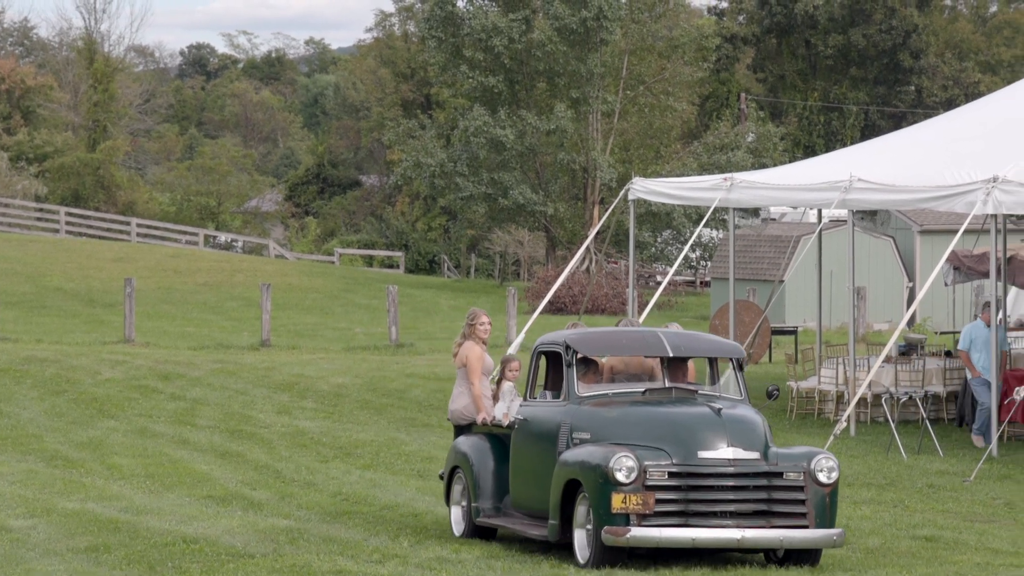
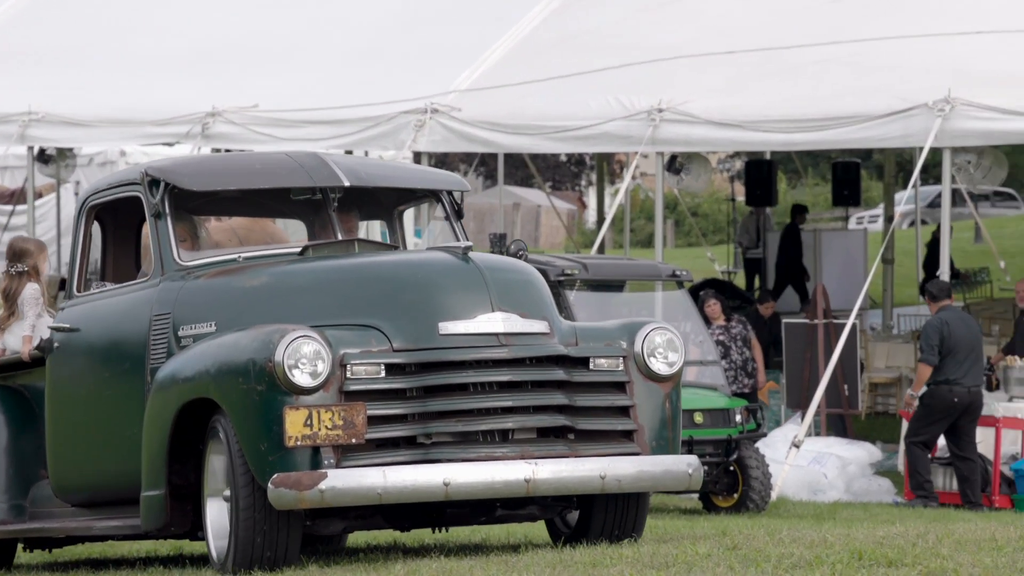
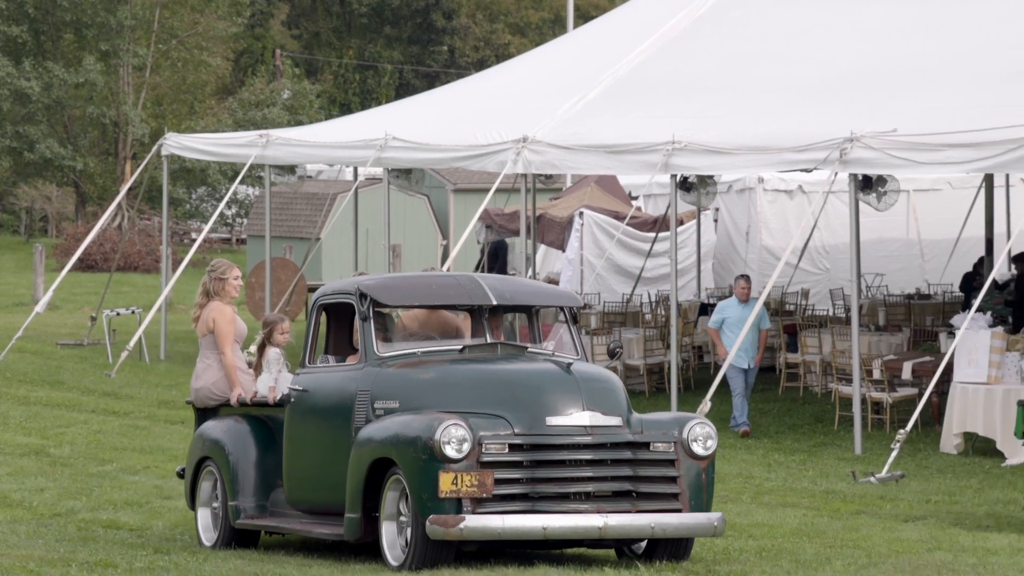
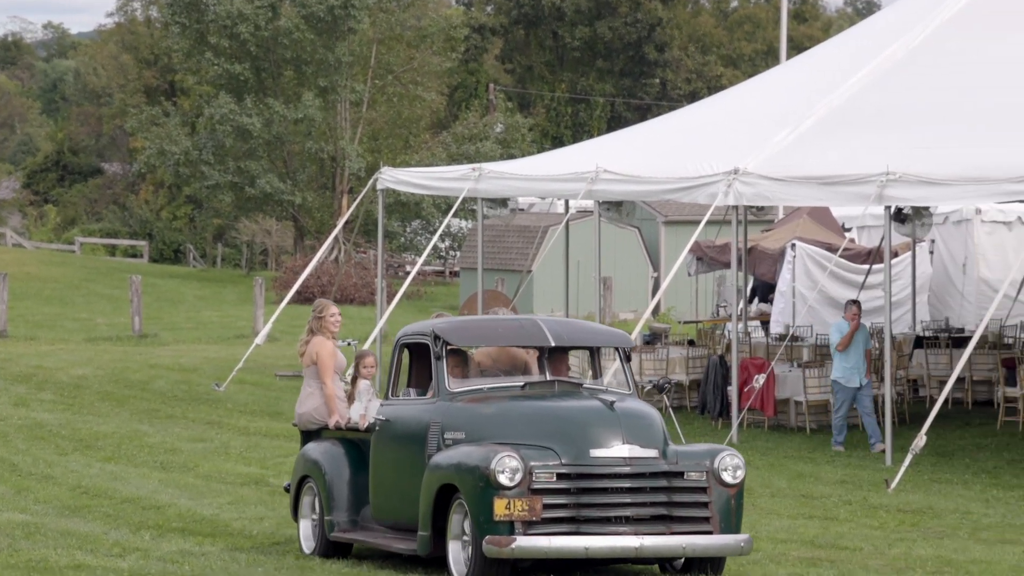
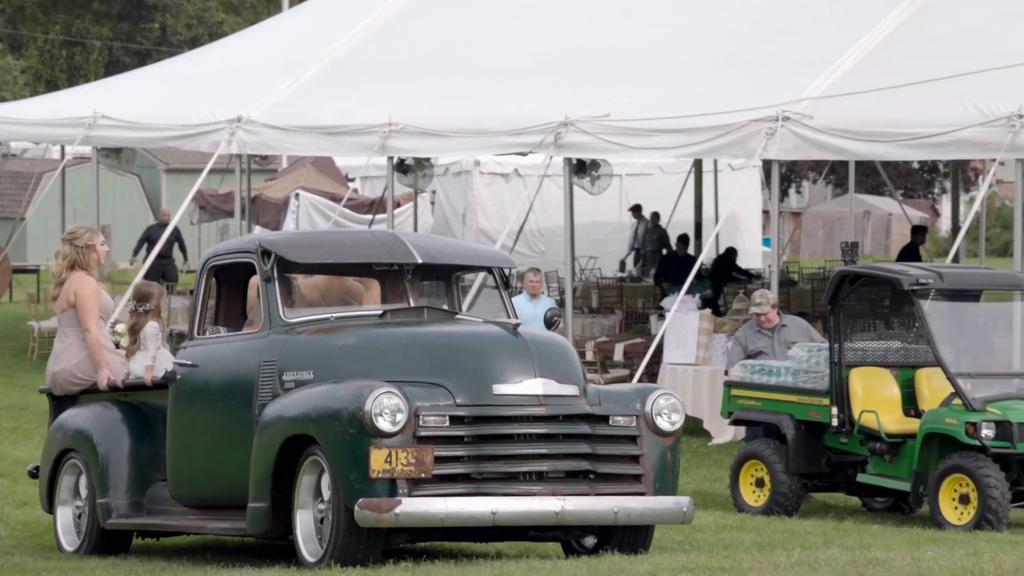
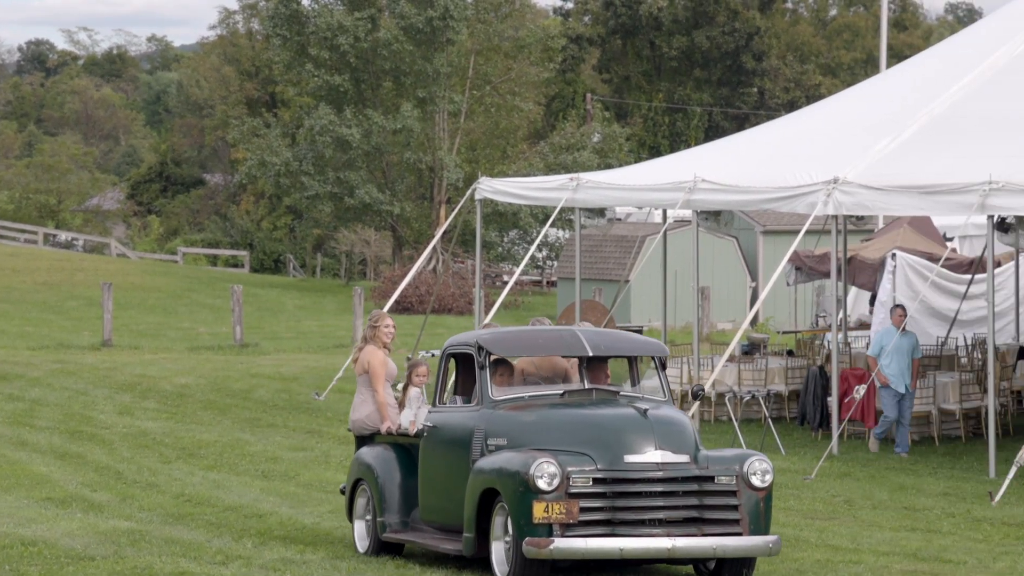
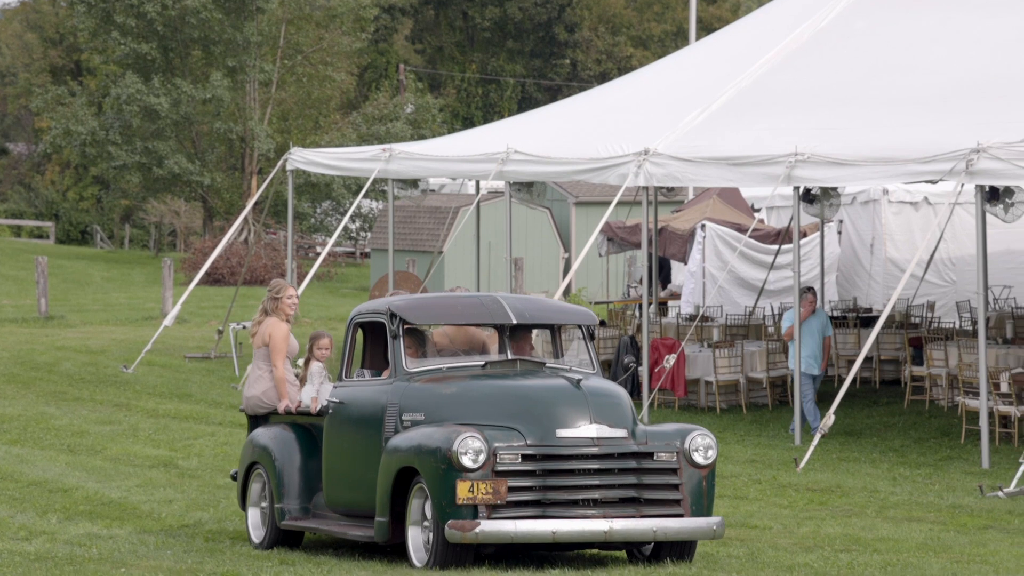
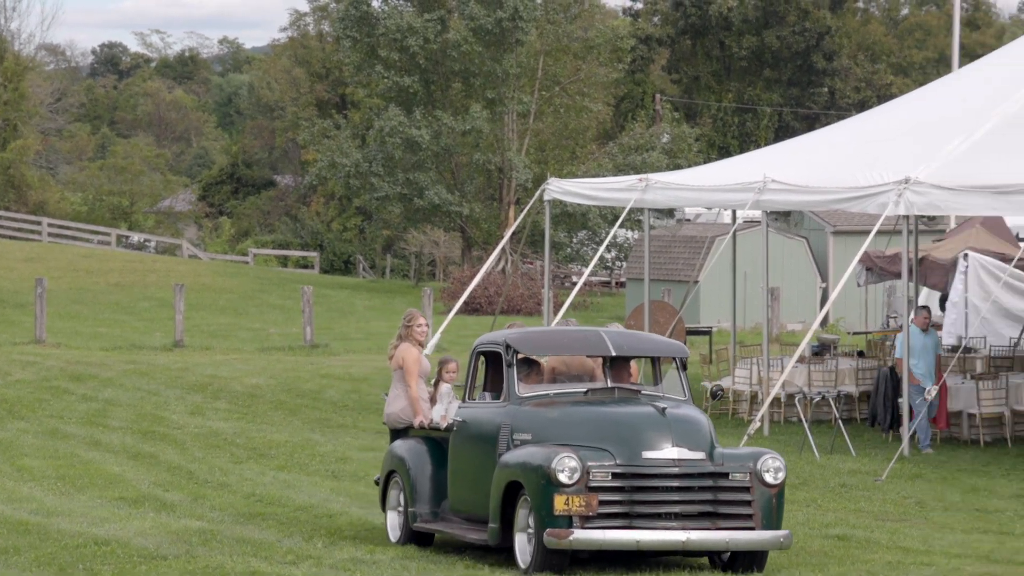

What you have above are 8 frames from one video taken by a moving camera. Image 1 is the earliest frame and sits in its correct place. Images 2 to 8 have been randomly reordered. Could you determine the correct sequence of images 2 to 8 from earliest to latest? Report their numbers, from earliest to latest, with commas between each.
8, 6, 4, 7, 3, 5, 2
